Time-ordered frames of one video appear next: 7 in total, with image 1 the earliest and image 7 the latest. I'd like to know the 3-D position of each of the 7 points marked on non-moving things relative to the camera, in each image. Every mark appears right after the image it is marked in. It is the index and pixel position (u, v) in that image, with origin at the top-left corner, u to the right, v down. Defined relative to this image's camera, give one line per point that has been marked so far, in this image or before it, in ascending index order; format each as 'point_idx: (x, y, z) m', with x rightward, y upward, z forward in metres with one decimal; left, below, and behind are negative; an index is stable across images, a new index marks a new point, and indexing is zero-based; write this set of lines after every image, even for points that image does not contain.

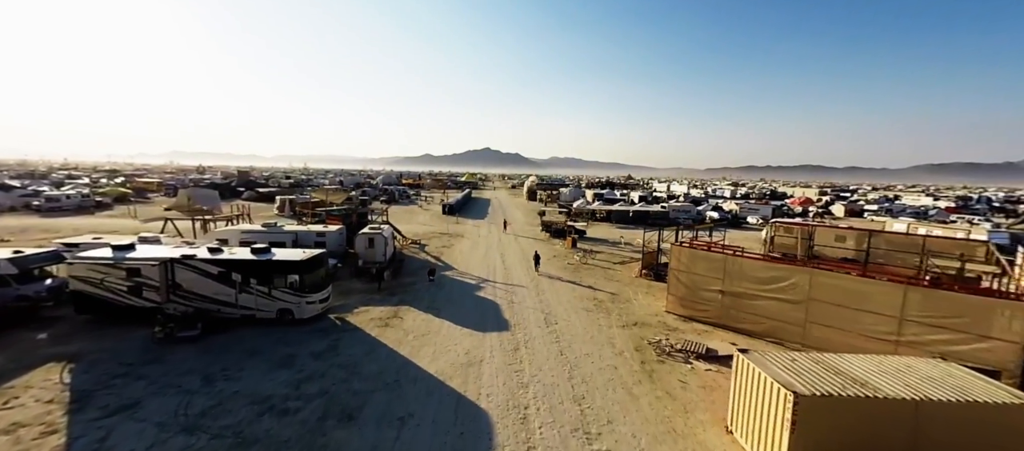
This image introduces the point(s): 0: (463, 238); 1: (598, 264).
0: (-2.2, -0.6, +17.6) m
1: (+2.9, -1.3, +13.0) m
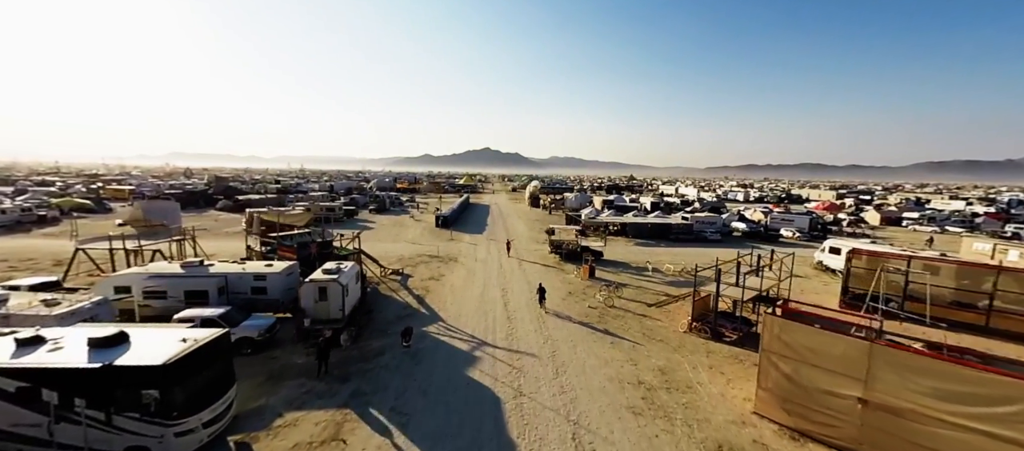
0: (-2.1, -1.4, +14.6) m
1: (+3.1, -2.1, +10.1) m
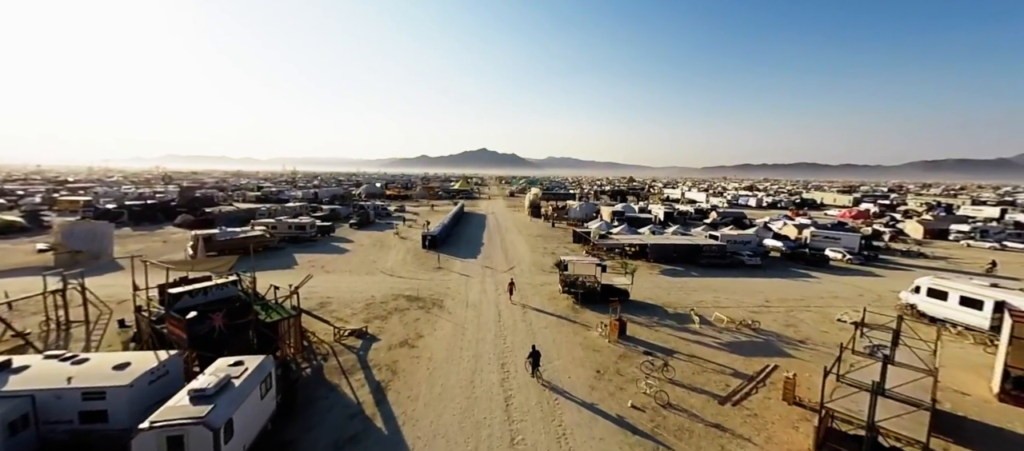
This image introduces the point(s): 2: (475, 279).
0: (-2.1, -2.5, +11.3) m
1: (+3.2, -3.2, +6.8) m
2: (-1.5, -2.0, +14.8) m
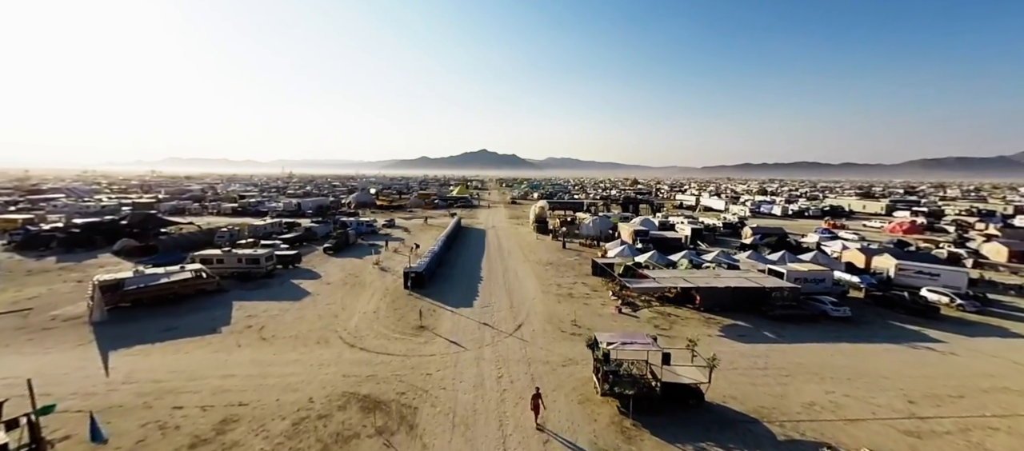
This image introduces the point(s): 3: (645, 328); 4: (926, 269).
0: (-1.8, -3.9, +7.0) m
1: (+3.4, -4.5, +2.5) m
2: (-1.2, -3.4, +10.5) m
3: (+4.3, -3.3, +12.3) m
4: (+16.8, -1.7, +15.5) m
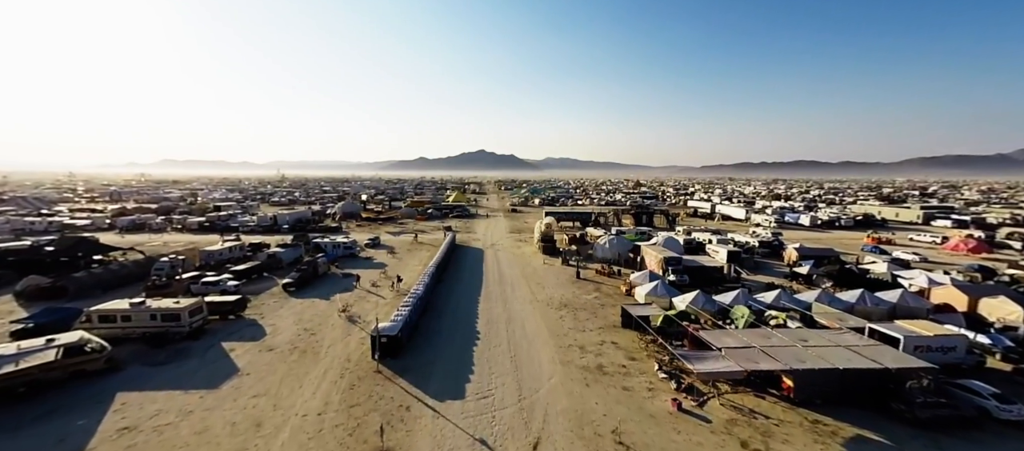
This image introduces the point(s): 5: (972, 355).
0: (-1.6, -5.3, +2.7) m
1: (+3.7, -5.9, -1.8) m
2: (-1.0, -4.8, +6.2) m
3: (+4.5, -4.7, +8.0) m
4: (+17.0, -3.0, +11.2) m
5: (+13.3, -3.8, +10.8) m
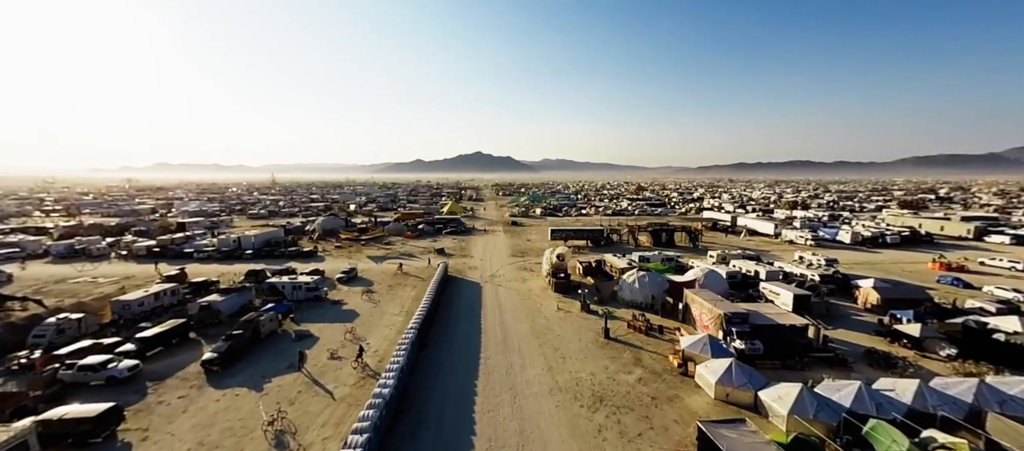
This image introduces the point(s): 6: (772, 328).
0: (-1.1, -7.0, -2.5) m
1: (+4.2, -7.6, -6.9) m
2: (-0.5, -6.6, +1.1) m
3: (+5.0, -6.4, +2.9) m
4: (+17.4, -4.7, +6.2) m
5: (+13.7, -5.4, +5.8) m
6: (+9.8, -3.9, +14.4) m
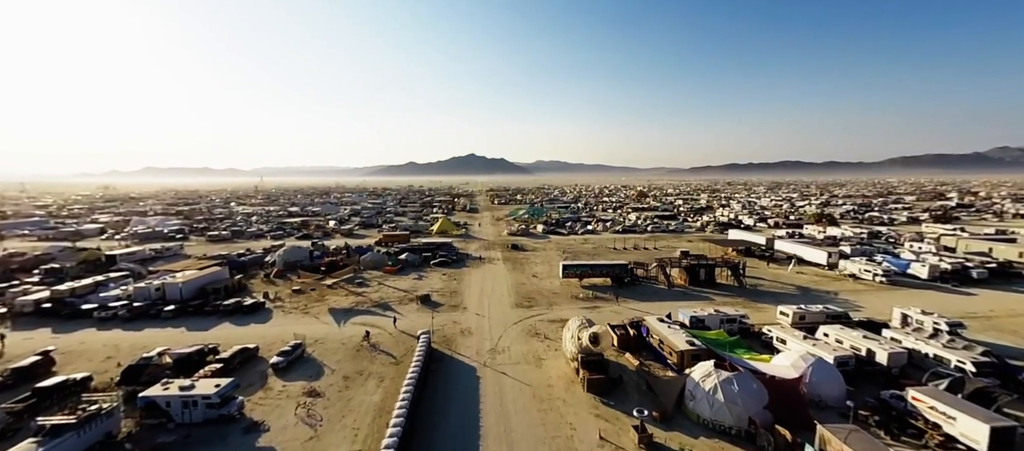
0: (-0.2, -9.6, -9.7) m
1: (+5.2, -10.1, -14.1) m
2: (+0.3, -9.2, -6.1) m
3: (+5.8, -9.0, -4.2) m
4: (+18.1, -7.2, -0.7) m
5: (+14.4, -8.0, -1.2) m
6: (+10.4, -6.5, +7.4) m
